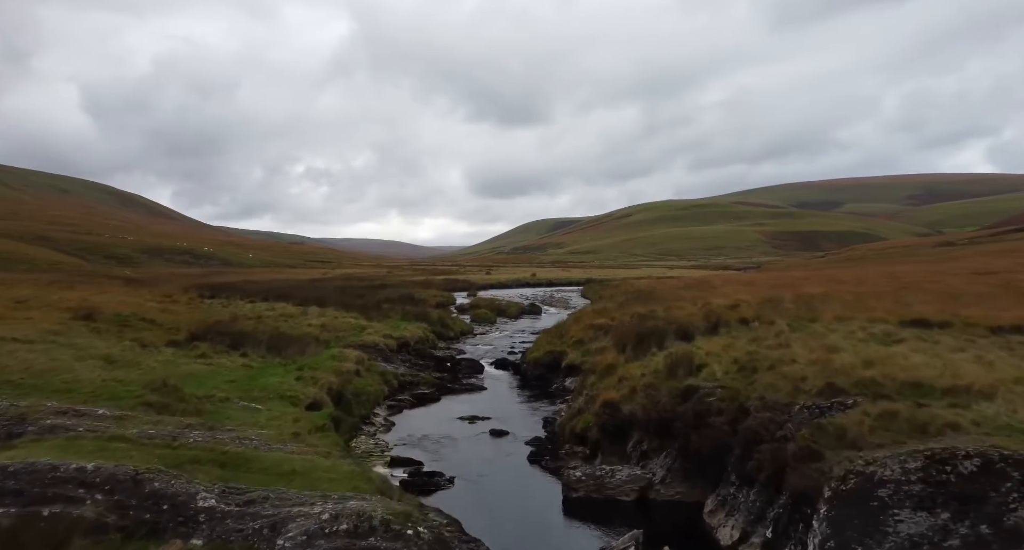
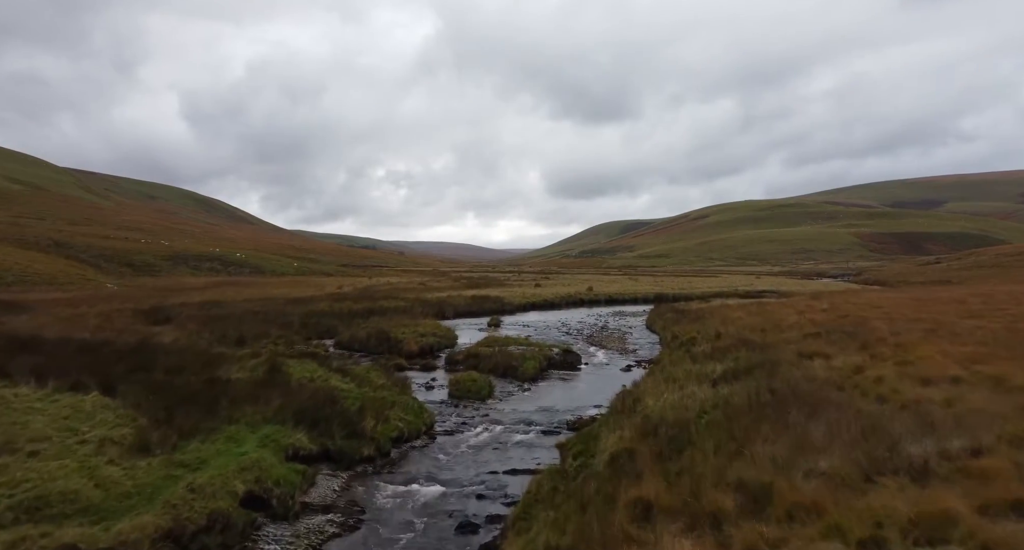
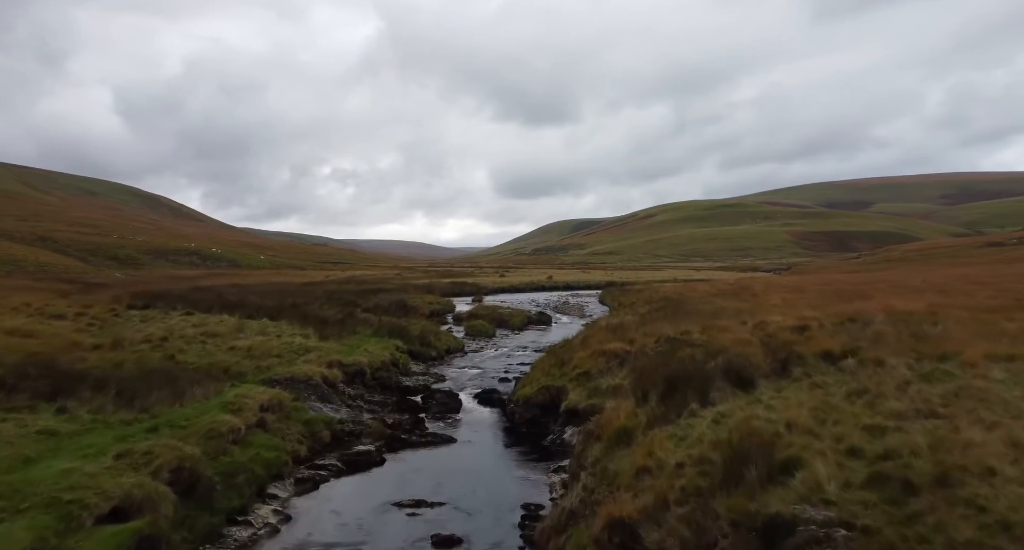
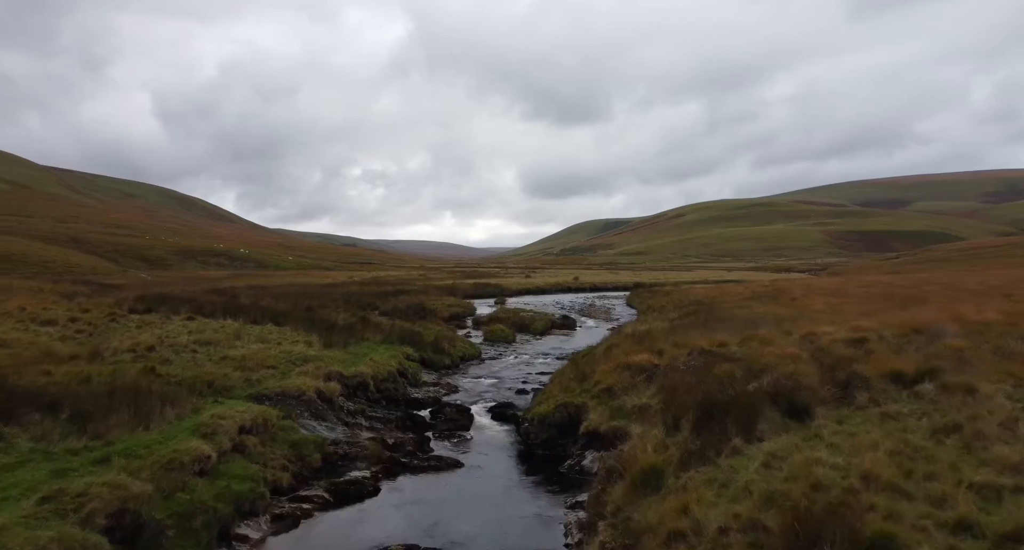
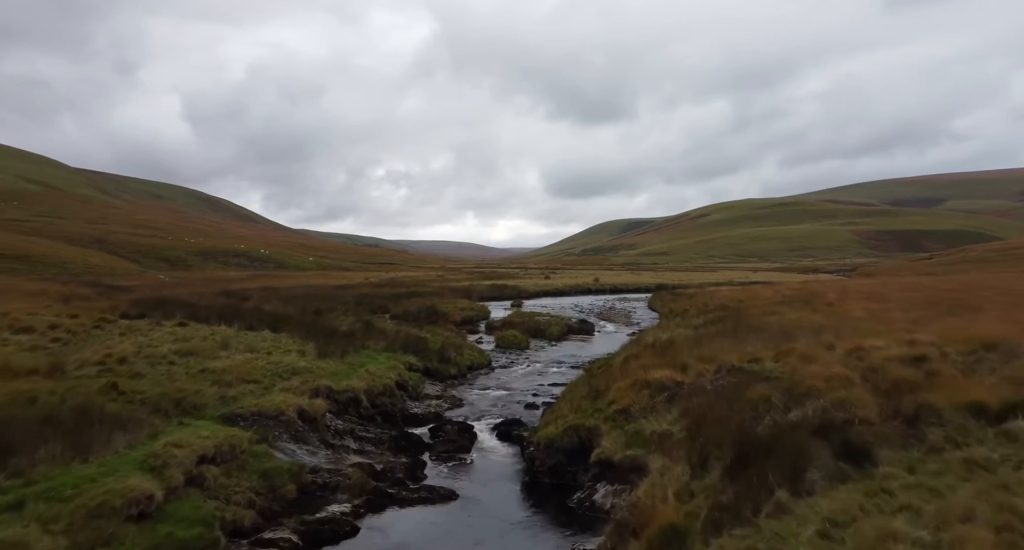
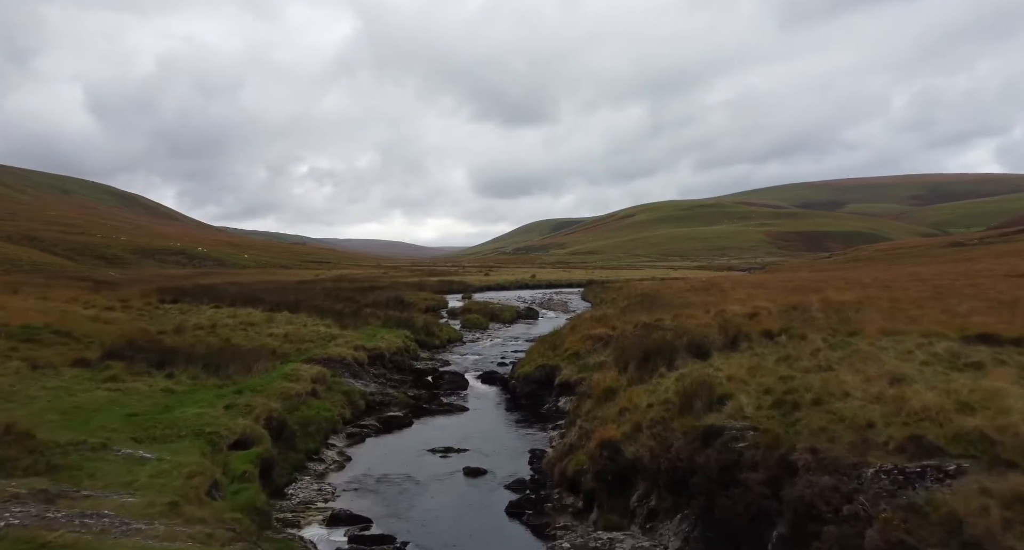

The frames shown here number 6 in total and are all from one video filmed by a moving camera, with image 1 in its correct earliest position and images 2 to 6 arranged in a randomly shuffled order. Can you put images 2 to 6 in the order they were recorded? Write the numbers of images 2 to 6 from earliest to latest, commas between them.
6, 3, 4, 5, 2
